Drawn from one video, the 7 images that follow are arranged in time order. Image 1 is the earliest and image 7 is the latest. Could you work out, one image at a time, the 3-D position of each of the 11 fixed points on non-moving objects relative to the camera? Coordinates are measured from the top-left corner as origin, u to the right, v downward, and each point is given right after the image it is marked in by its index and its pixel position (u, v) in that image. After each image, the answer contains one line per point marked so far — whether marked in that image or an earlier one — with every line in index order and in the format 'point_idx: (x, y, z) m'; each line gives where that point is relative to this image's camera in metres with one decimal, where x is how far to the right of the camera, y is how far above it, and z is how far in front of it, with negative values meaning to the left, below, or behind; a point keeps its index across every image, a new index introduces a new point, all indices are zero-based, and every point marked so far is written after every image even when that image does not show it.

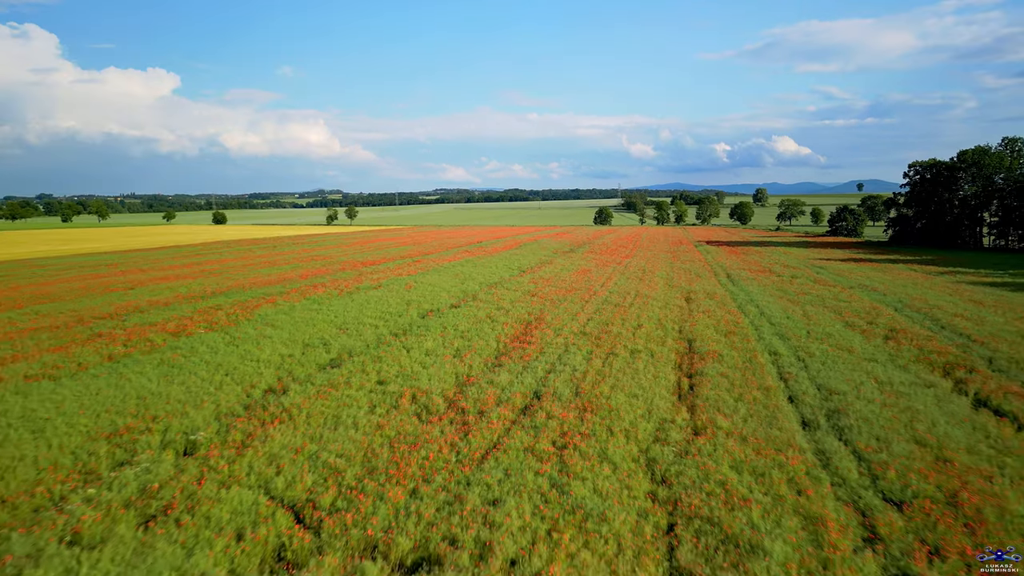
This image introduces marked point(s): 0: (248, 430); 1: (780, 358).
0: (-4.2, -2.3, +11.6) m
1: (+6.0, -1.6, +16.3) m
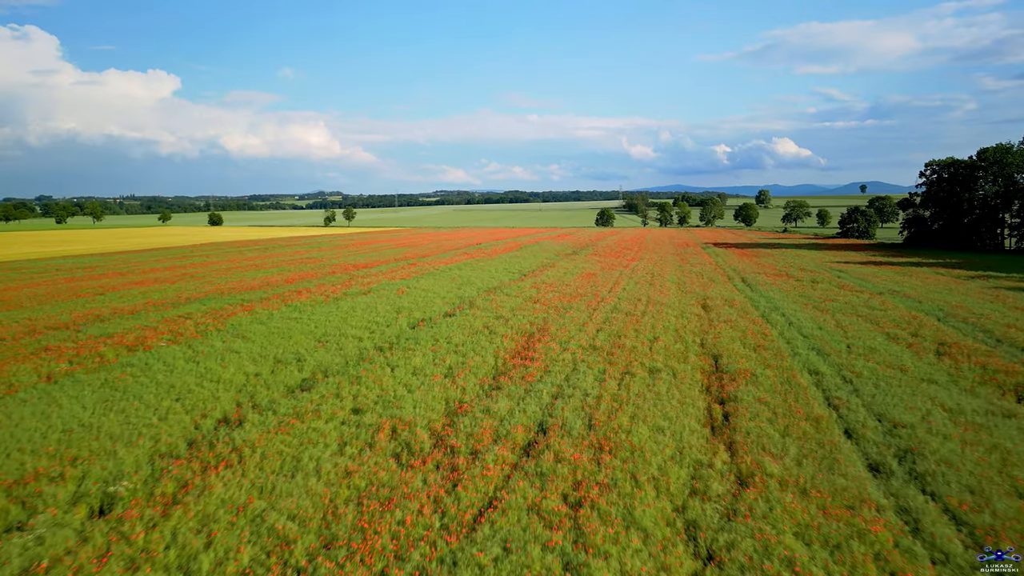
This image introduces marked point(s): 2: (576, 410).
0: (-4.2, -2.4, +9.3) m
1: (+6.0, -1.7, +14.1) m
2: (+1.0, -2.0, +11.9) m
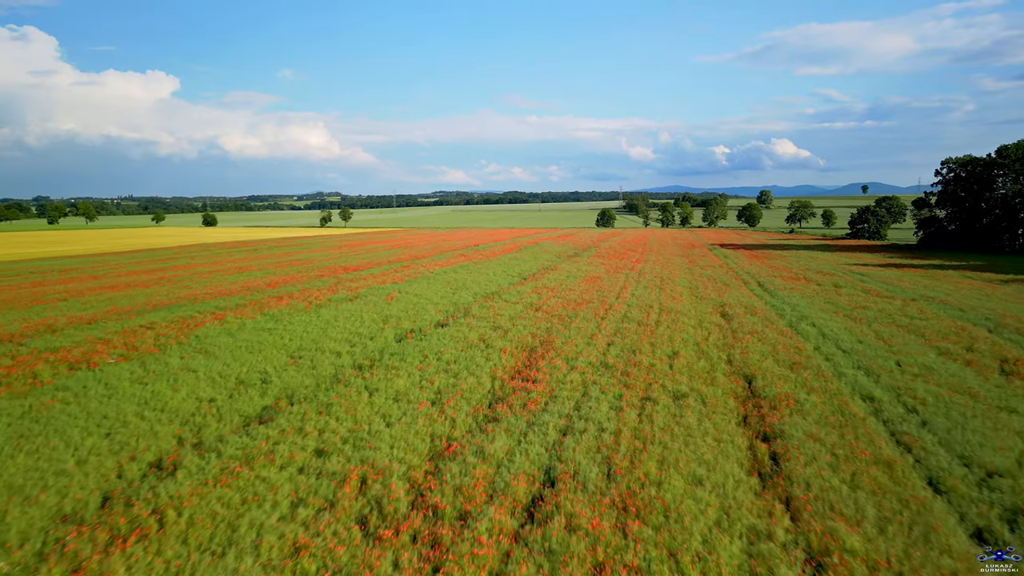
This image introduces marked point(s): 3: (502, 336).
0: (-4.2, -2.6, +7.1) m
1: (+6.0, -1.9, +11.8) m
2: (+1.0, -2.2, +9.6) m
3: (-0.3, -1.2, +17.8) m
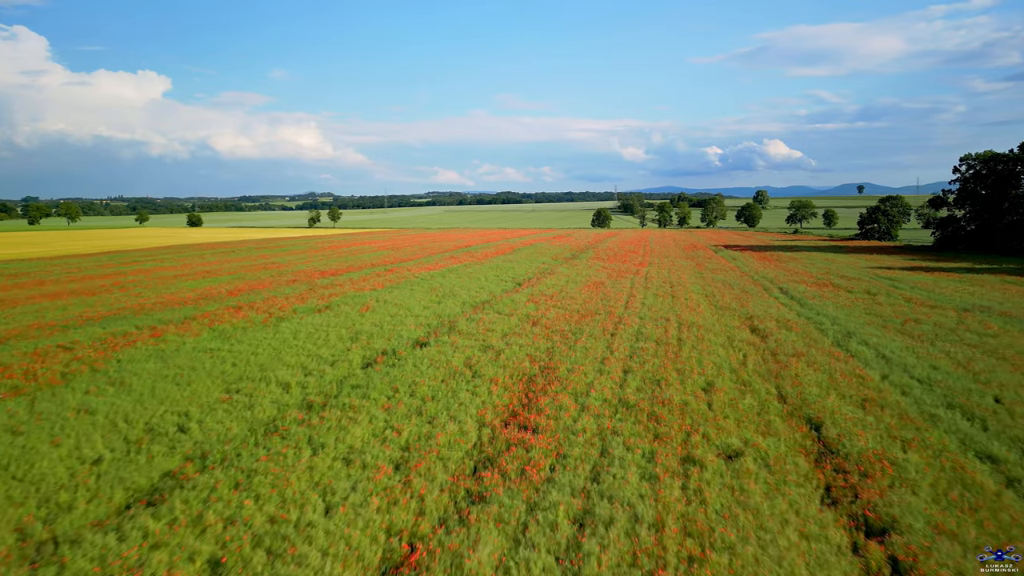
0: (-4.2, -2.9, +3.7) m
1: (+5.9, -2.2, +8.6) m
2: (+1.0, -2.4, +6.4) m
3: (-0.4, -1.4, +14.5) m
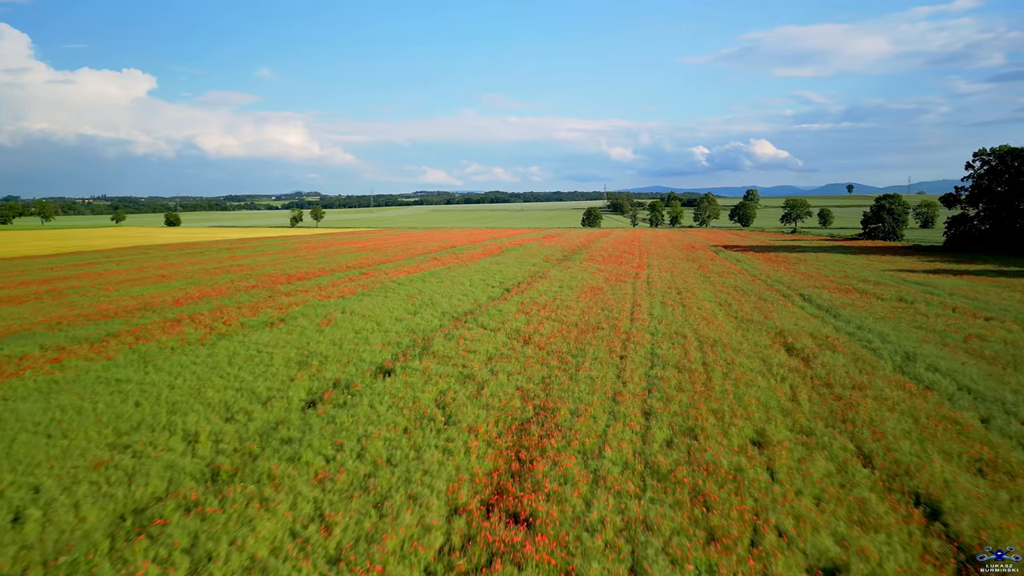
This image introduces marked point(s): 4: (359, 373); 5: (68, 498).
0: (-4.3, -3.1, +0.4) m
1: (+5.8, -2.4, +5.4) m
2: (+0.9, -2.7, +3.1) m
3: (-0.6, -1.7, +11.2) m
4: (-2.7, -1.5, +13.2) m
5: (-4.7, -2.2, +7.9) m
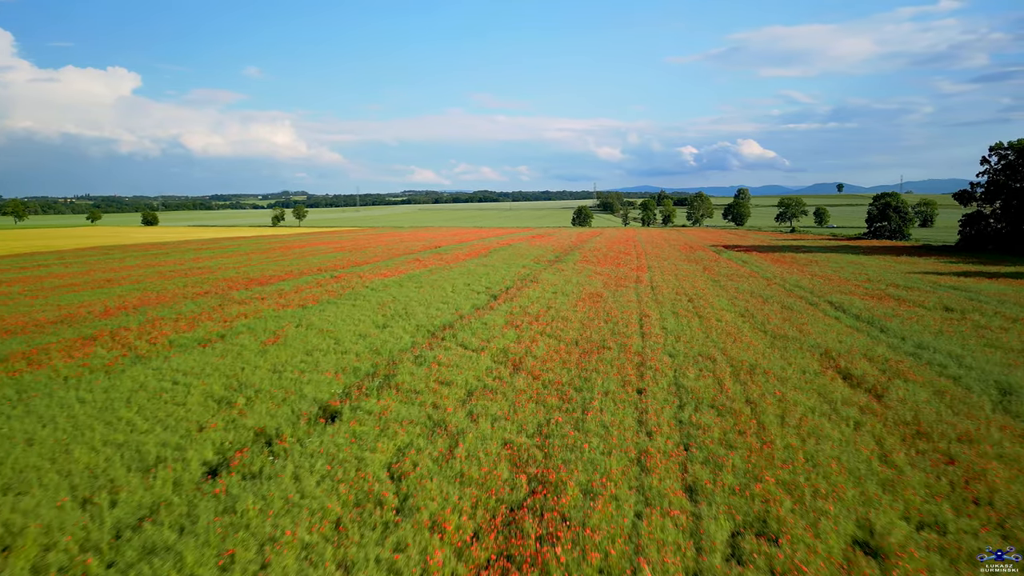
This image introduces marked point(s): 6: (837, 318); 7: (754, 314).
0: (-4.2, -3.3, -2.9) m
1: (+5.7, -2.6, +2.3) m
2: (+0.8, -2.9, -0.1) m
3: (-0.8, -1.9, +8.0) m
4: (-2.9, -1.7, +10.0) m
5: (-4.8, -2.4, +4.6) m
6: (+8.2, -0.7, +18.4) m
7: (+6.3, -0.7, +19.2) m
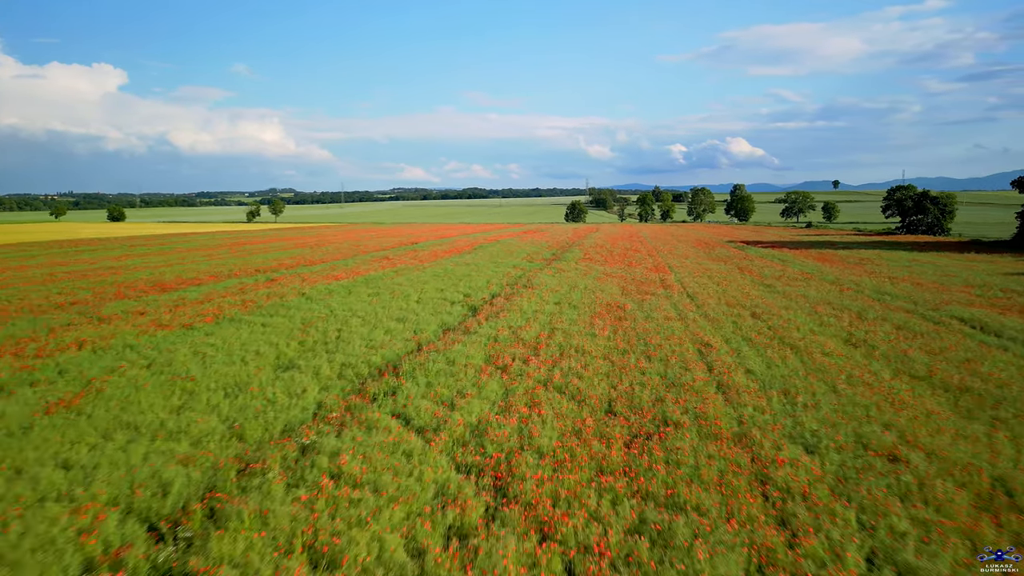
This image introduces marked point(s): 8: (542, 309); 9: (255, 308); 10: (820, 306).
0: (-4.2, -3.6, -9.7) m
1: (+5.7, -2.9, -4.4) m
2: (+0.9, -3.2, -6.8) m
3: (-0.9, -2.2, +1.2) m
4: (-3.1, -2.0, +3.1) m
5: (-4.9, -2.7, -2.3) m
6: (+7.9, -0.9, +11.8) m
7: (+6.1, -0.9, +12.6) m
8: (+0.7, -0.4, +16.6) m
9: (-6.0, -0.4, +17.5) m
10: (+7.0, -0.4, +17.0) m
